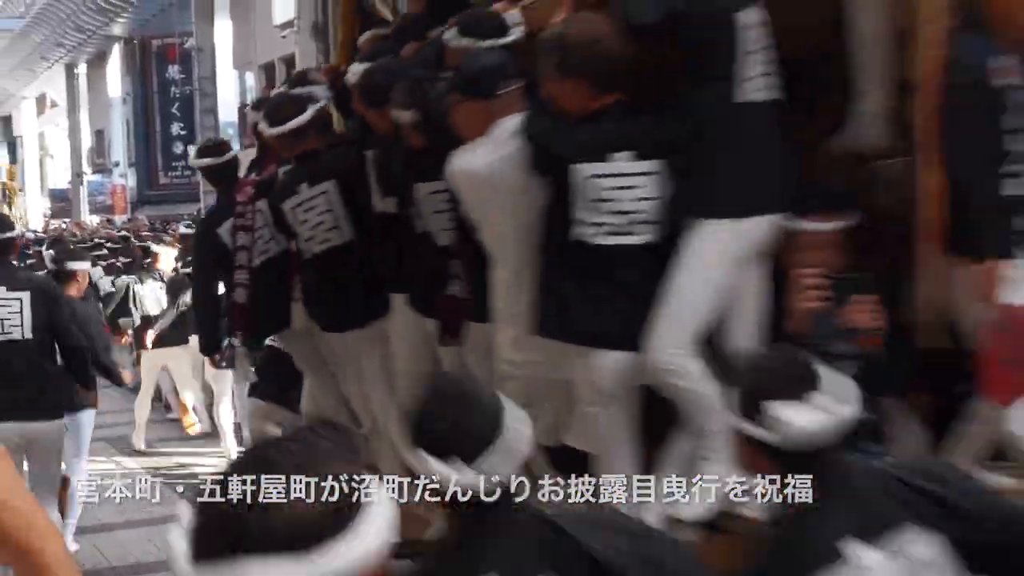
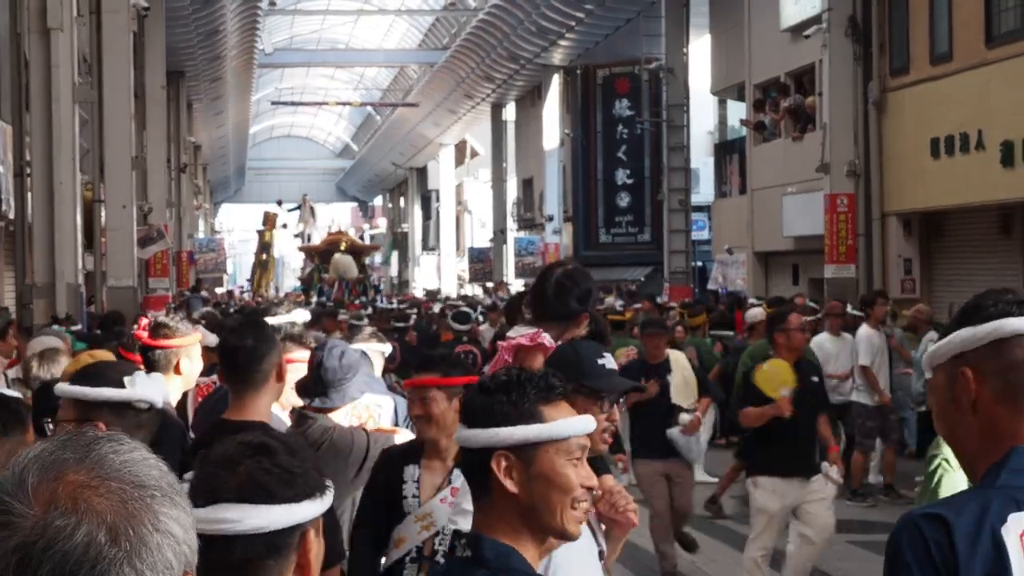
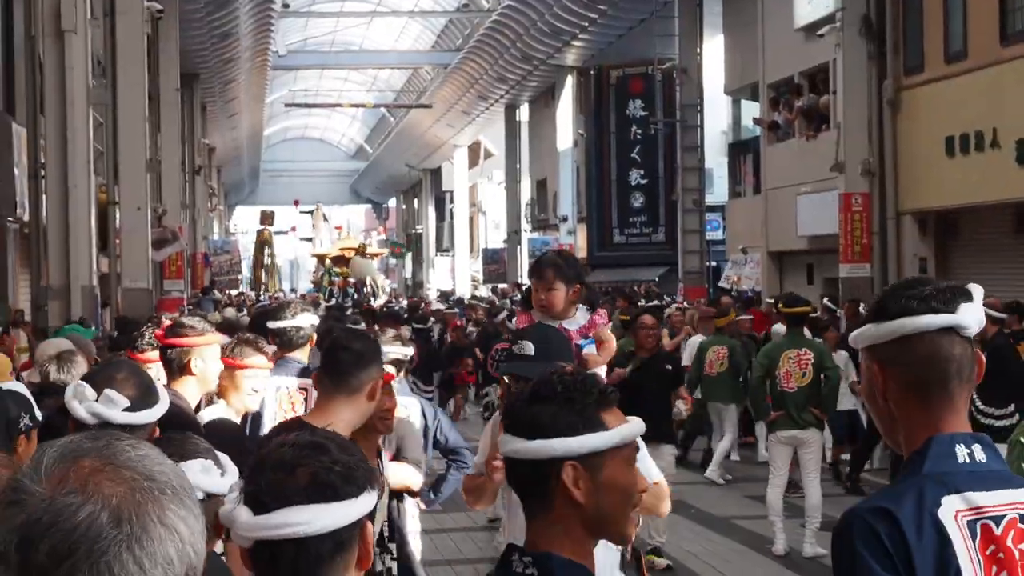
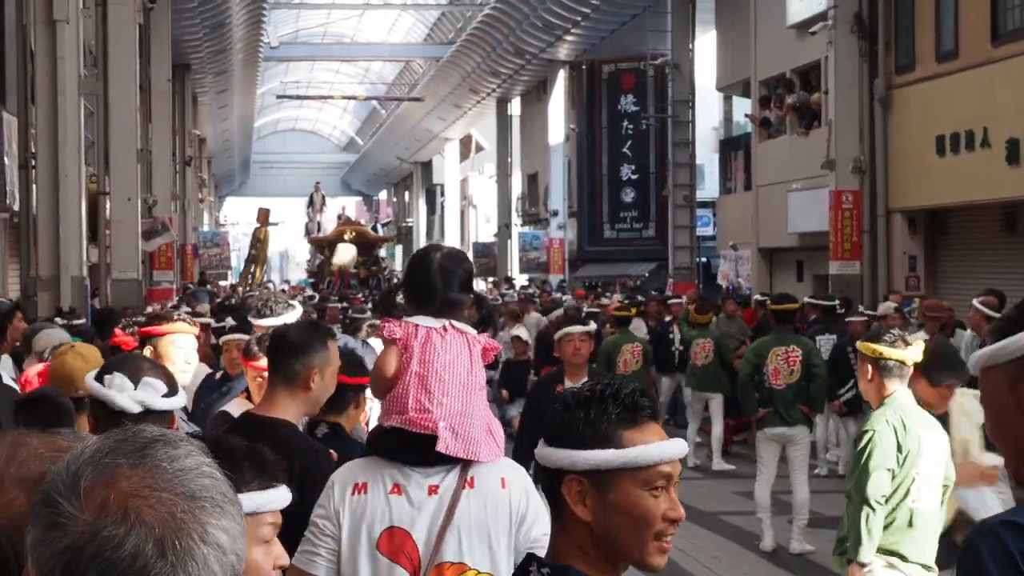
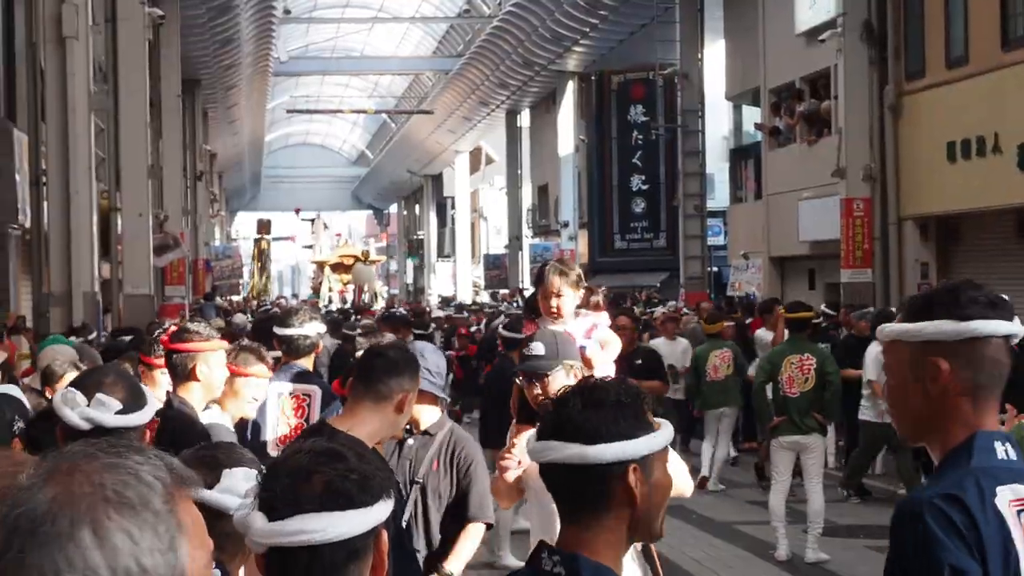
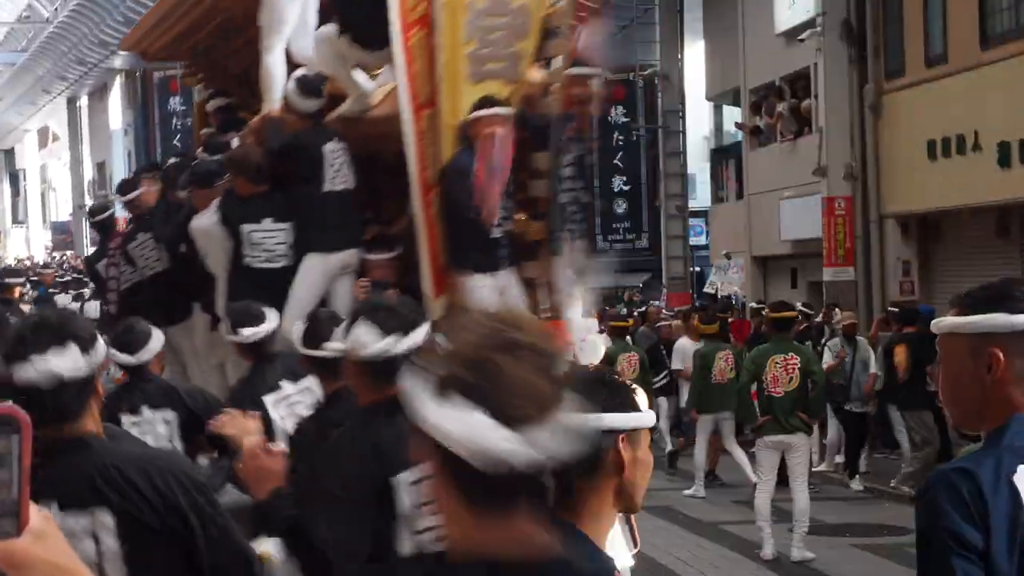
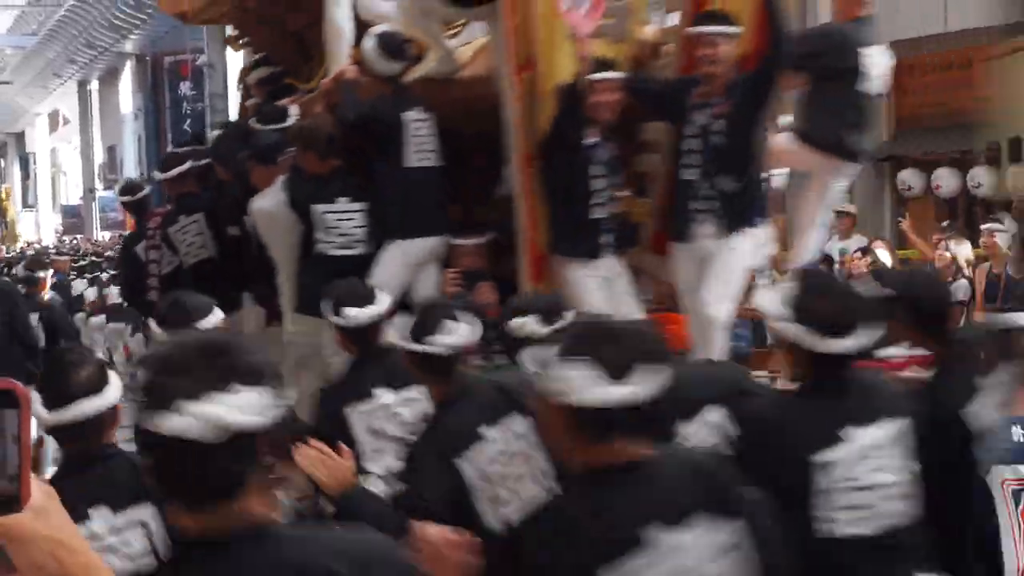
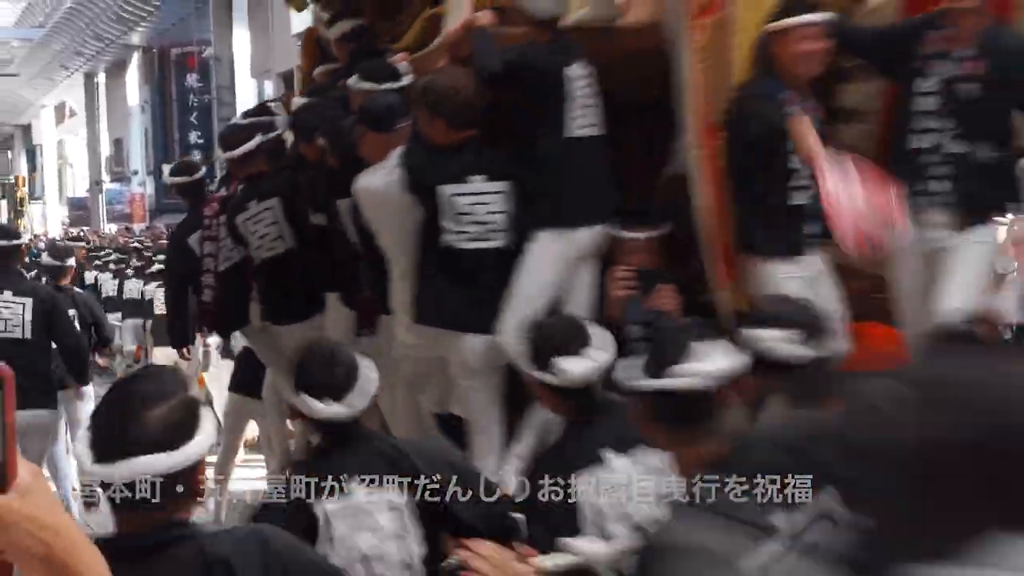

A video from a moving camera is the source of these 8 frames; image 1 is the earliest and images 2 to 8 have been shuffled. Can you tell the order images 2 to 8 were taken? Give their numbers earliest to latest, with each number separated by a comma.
8, 7, 6, 5, 3, 2, 4
